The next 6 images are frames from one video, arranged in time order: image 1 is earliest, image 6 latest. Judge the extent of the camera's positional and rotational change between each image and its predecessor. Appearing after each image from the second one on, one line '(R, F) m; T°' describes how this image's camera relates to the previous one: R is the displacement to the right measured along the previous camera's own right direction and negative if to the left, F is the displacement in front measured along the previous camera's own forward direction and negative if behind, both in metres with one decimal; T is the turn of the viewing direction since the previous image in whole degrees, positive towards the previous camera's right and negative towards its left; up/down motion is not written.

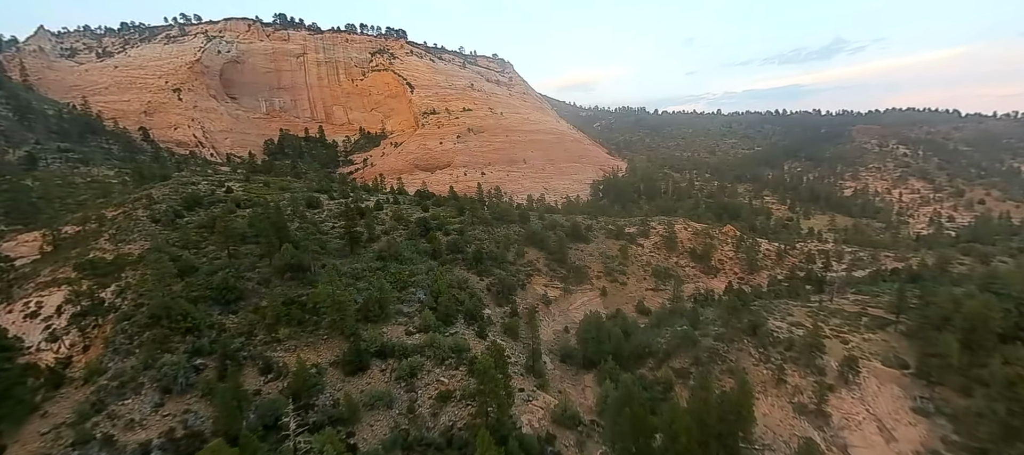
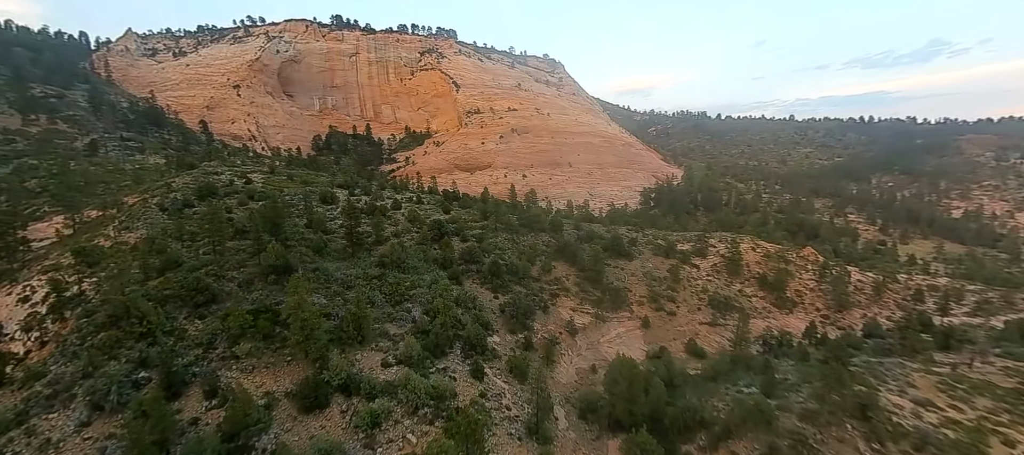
(+1.5, +4.6) m; -7°
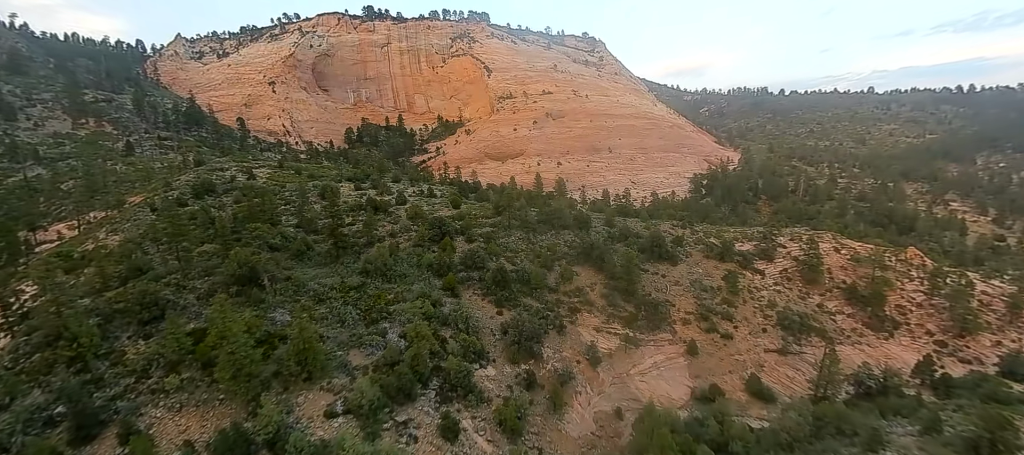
(+1.9, +4.6) m; -7°
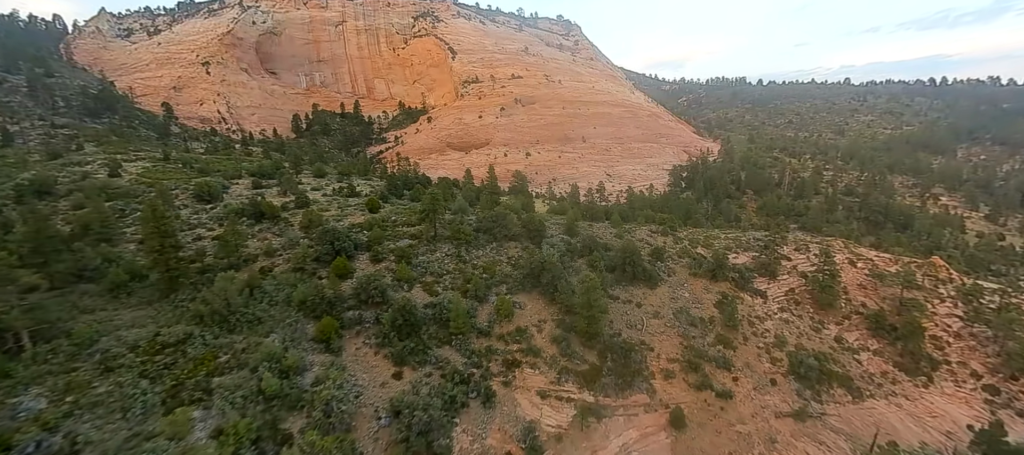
(+2.5, +6.0) m; +3°
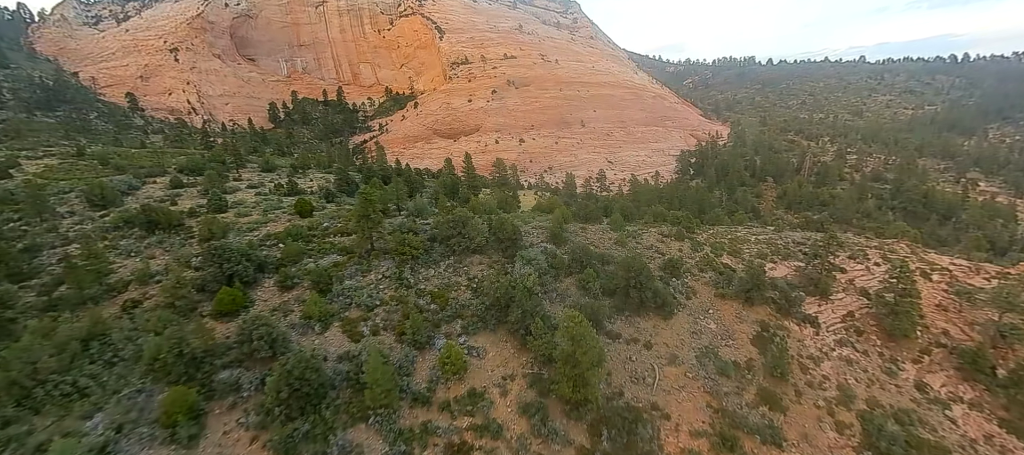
(+1.4, +4.6) m; -1°
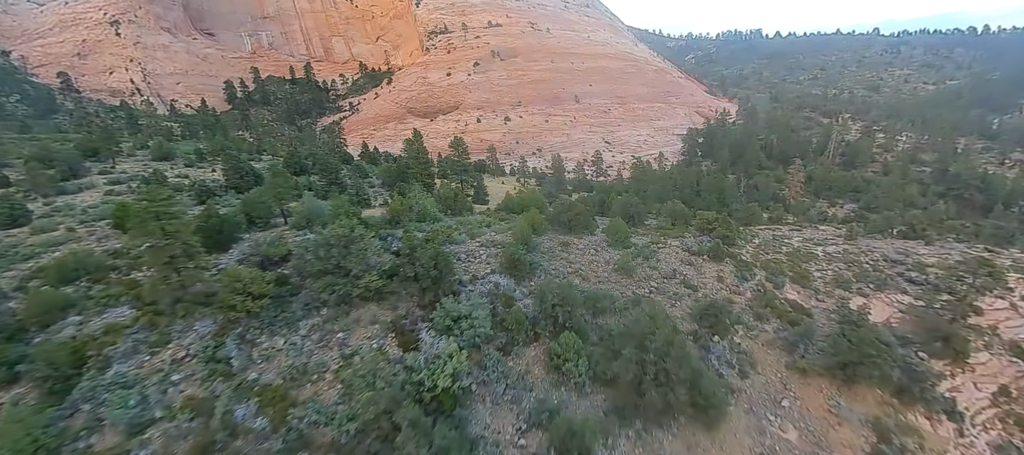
(+1.5, +5.8) m; 0°
